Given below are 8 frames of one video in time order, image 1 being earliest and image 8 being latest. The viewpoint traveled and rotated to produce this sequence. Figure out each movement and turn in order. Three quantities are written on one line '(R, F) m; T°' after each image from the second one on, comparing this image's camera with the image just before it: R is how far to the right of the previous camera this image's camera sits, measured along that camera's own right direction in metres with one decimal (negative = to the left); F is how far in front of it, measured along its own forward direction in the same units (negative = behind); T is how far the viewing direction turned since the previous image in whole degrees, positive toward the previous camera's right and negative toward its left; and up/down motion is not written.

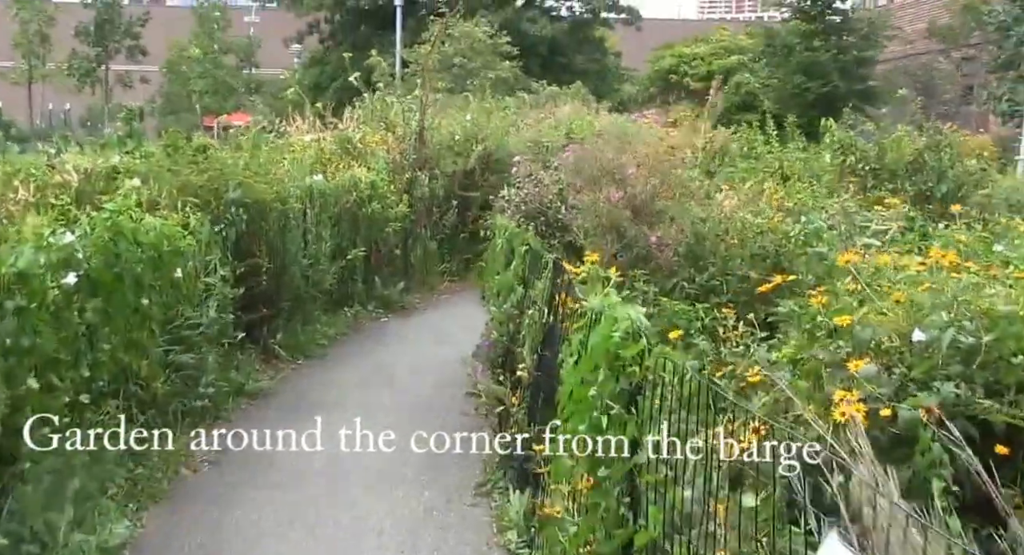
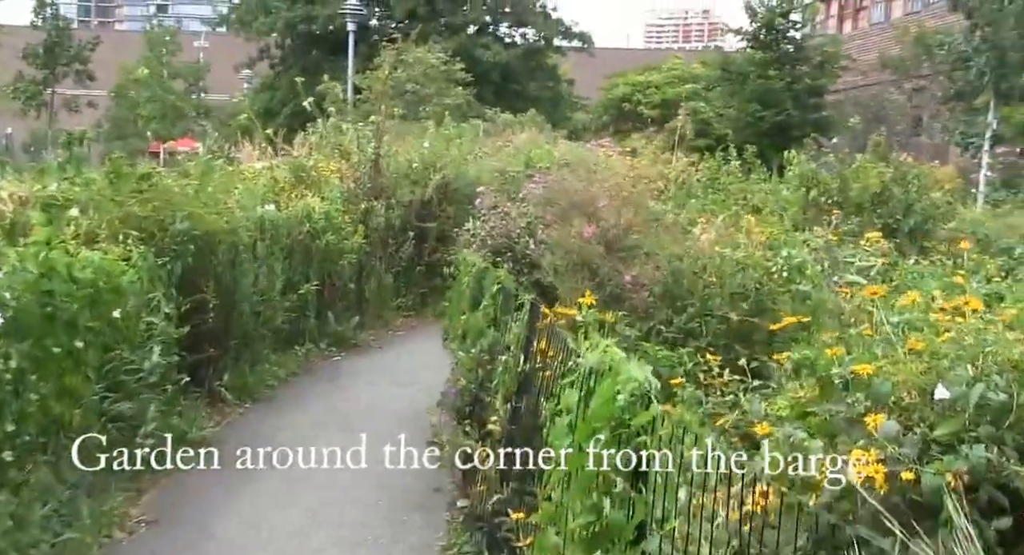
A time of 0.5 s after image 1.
(-0.1, +0.3) m; +3°
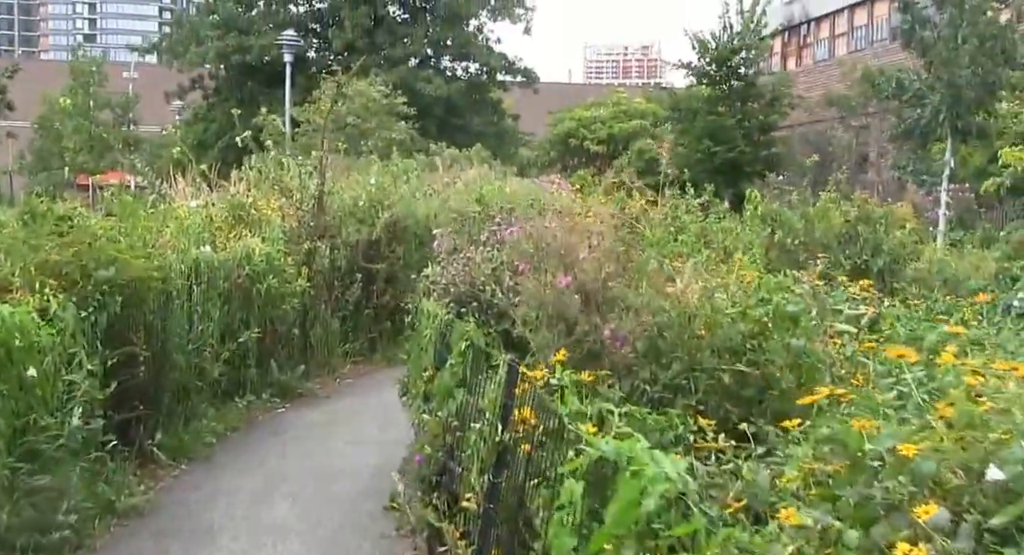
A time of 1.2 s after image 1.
(-0.1, +0.5) m; +3°
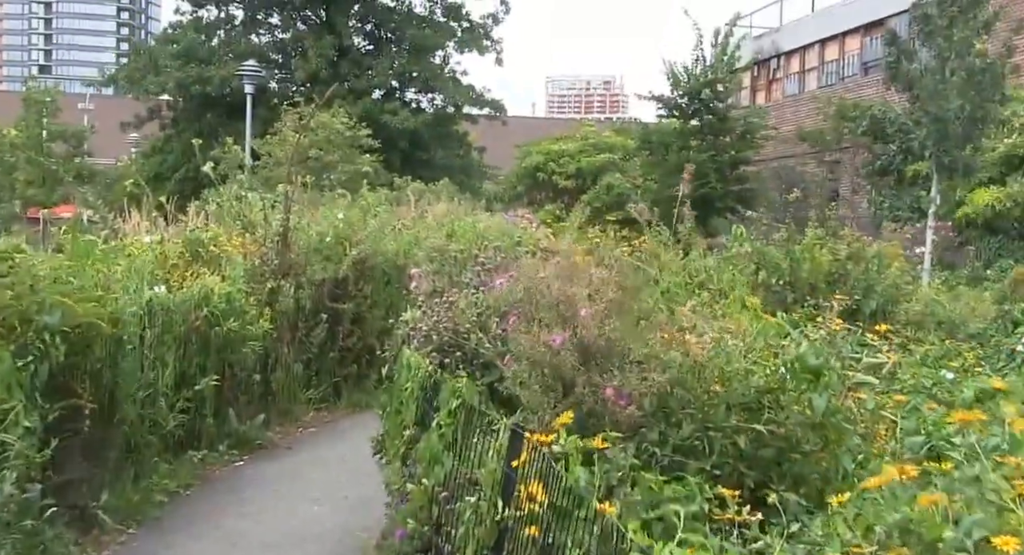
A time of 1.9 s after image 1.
(-0.1, +0.5) m; +2°
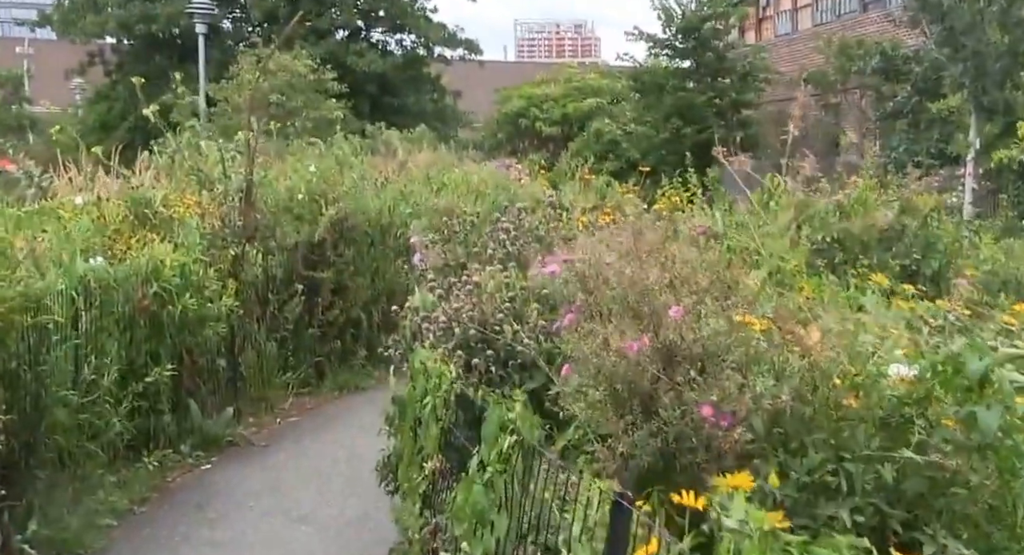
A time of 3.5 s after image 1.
(-0.3, +1.2) m; +2°
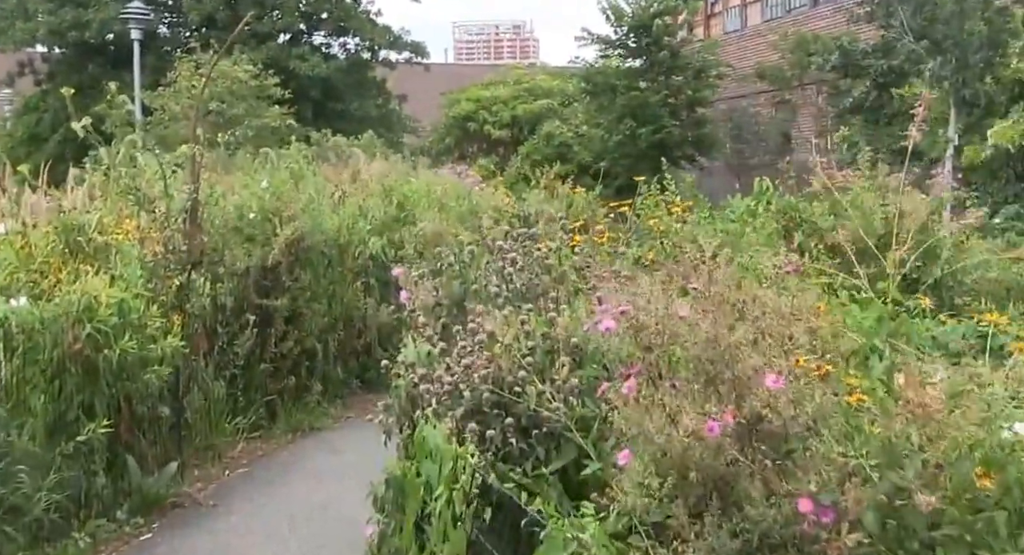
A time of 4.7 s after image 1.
(-0.2, +0.6) m; +3°
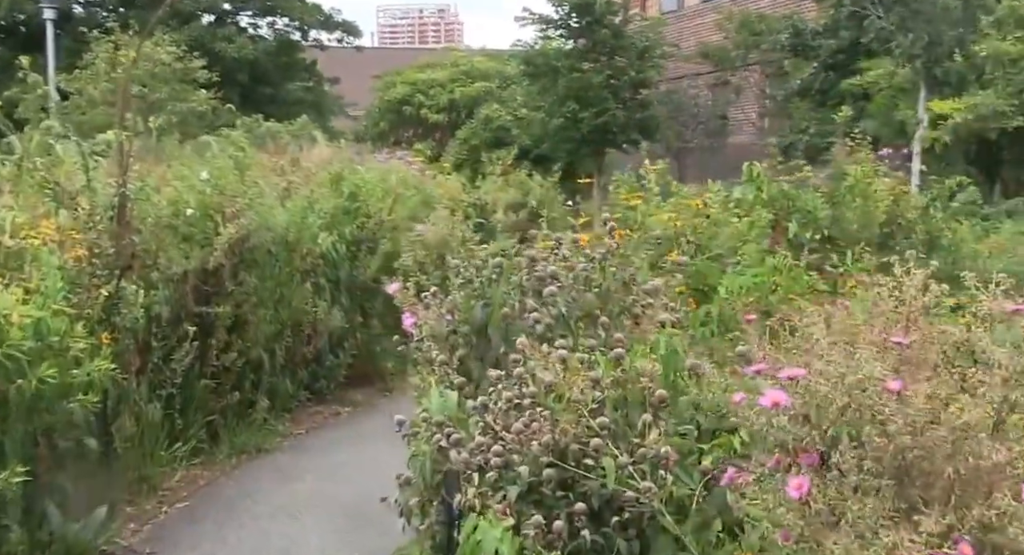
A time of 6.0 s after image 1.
(-0.3, +0.7) m; +4°
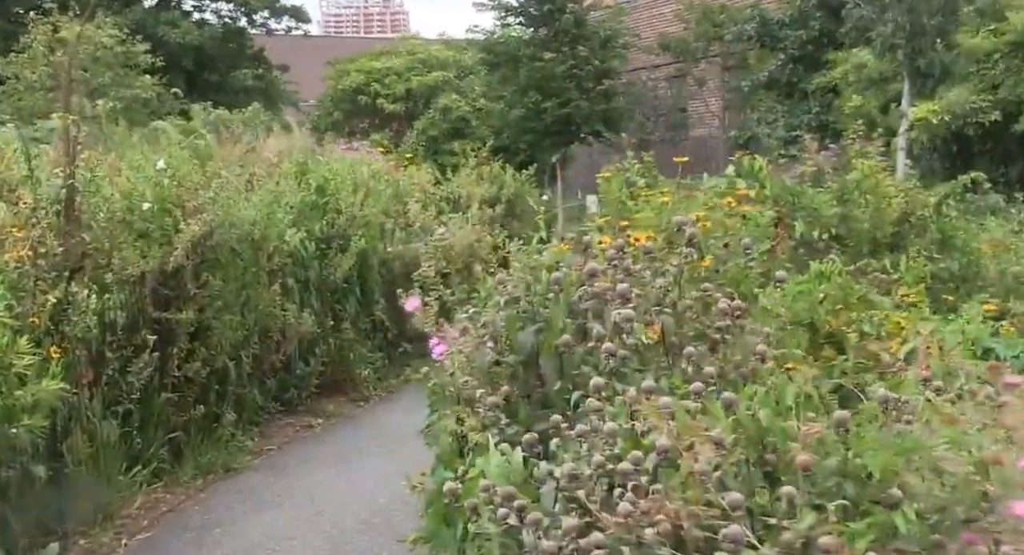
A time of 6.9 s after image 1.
(-0.2, +0.5) m; +3°
